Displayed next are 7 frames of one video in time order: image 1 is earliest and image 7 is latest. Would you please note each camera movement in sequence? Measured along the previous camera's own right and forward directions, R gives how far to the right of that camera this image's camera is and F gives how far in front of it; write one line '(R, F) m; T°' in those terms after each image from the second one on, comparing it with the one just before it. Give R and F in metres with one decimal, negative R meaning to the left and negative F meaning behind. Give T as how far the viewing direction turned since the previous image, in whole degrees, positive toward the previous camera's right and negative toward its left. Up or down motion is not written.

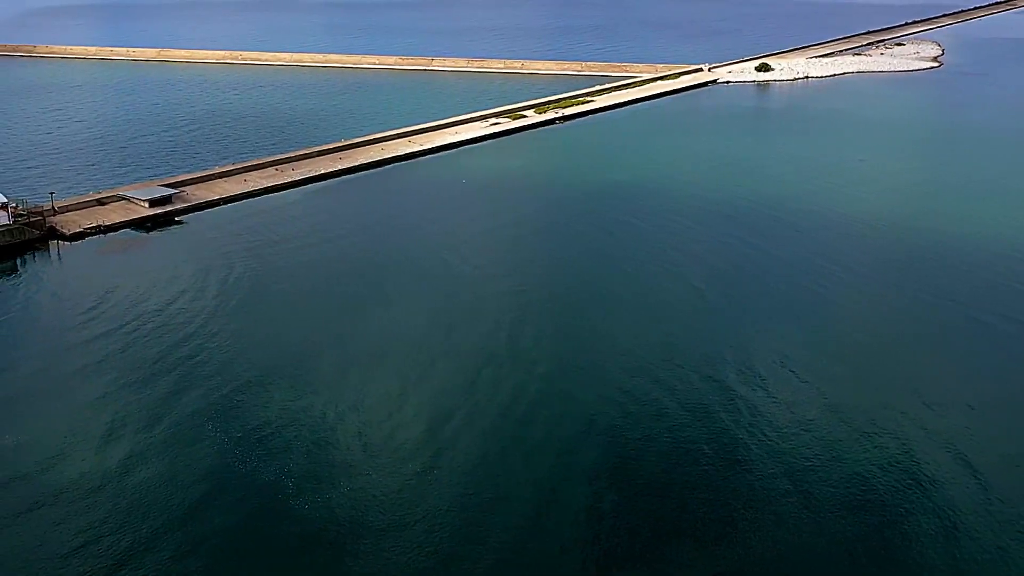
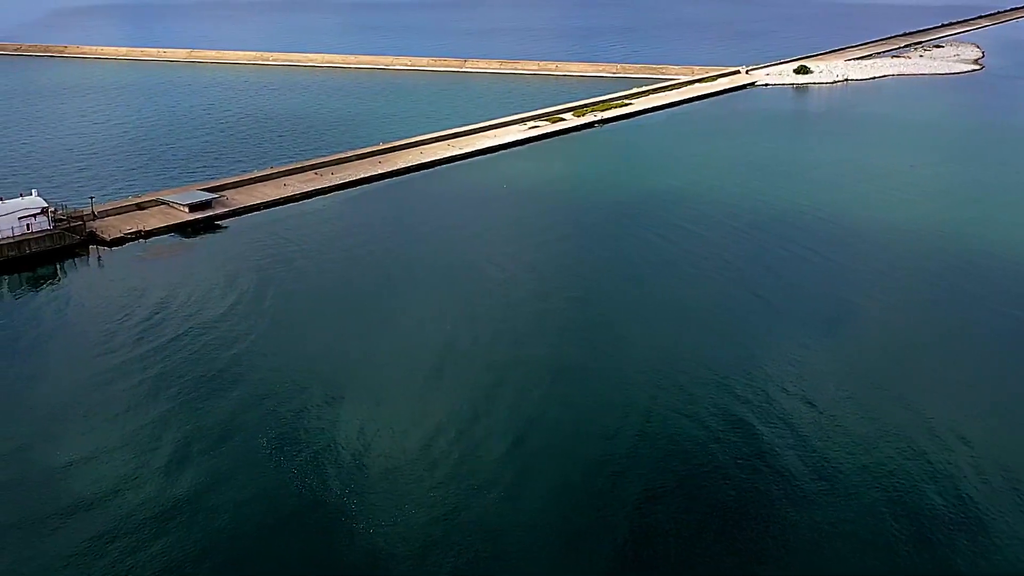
(-1.0, +0.9) m; -1°
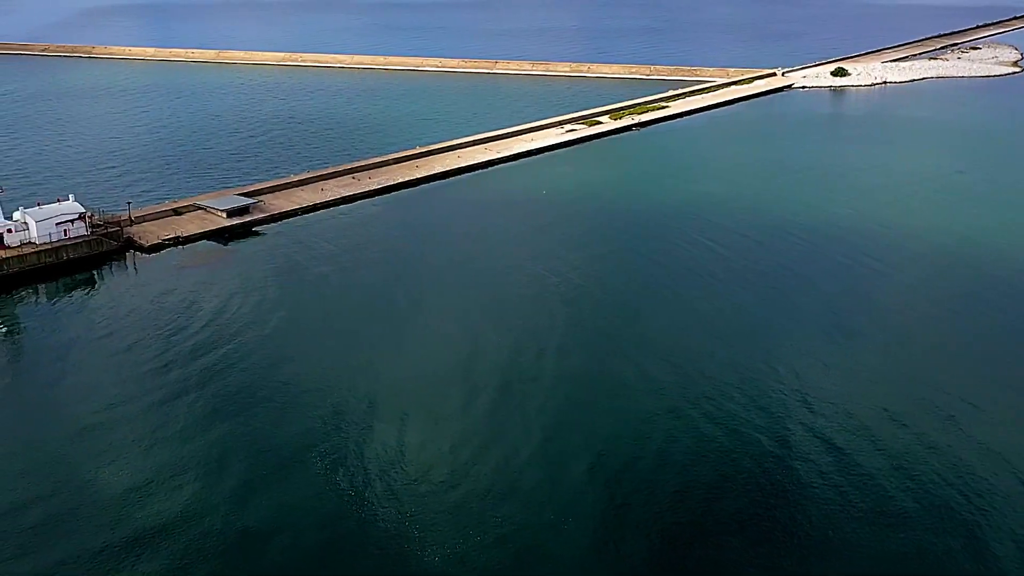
(-0.9, +0.8) m; -1°
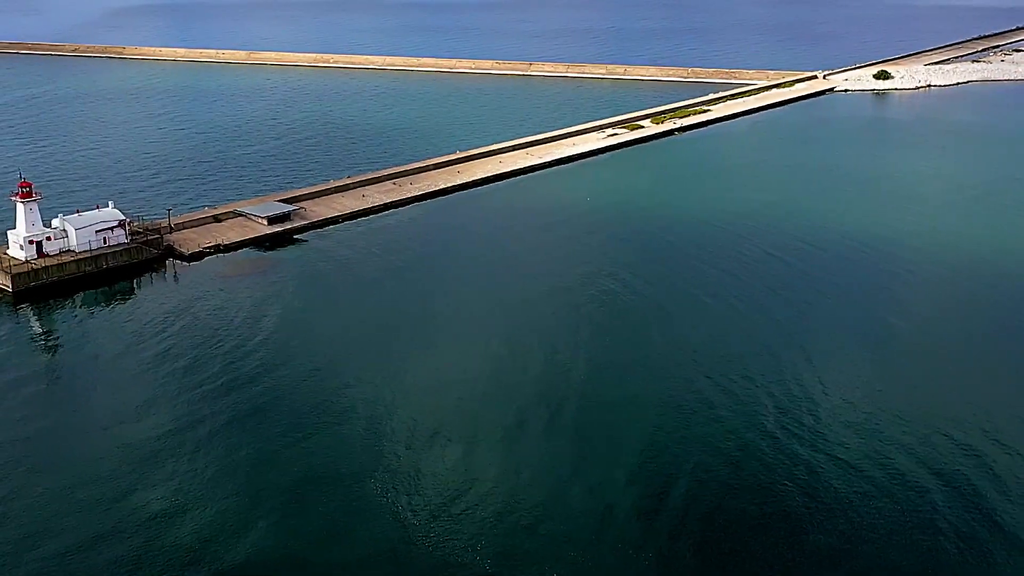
(-0.9, +1.0) m; -1°
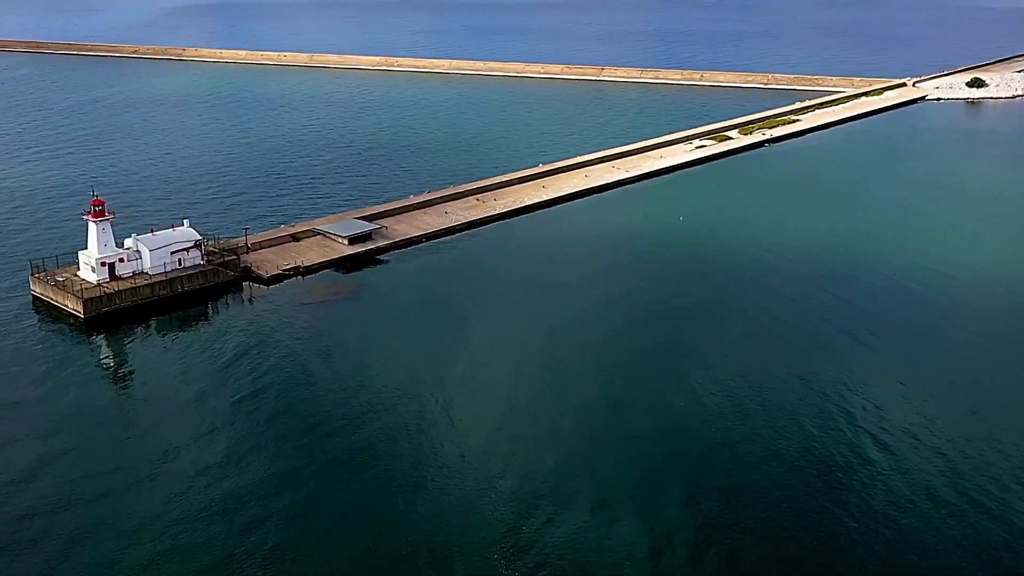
(-1.6, +2.3) m; -2°
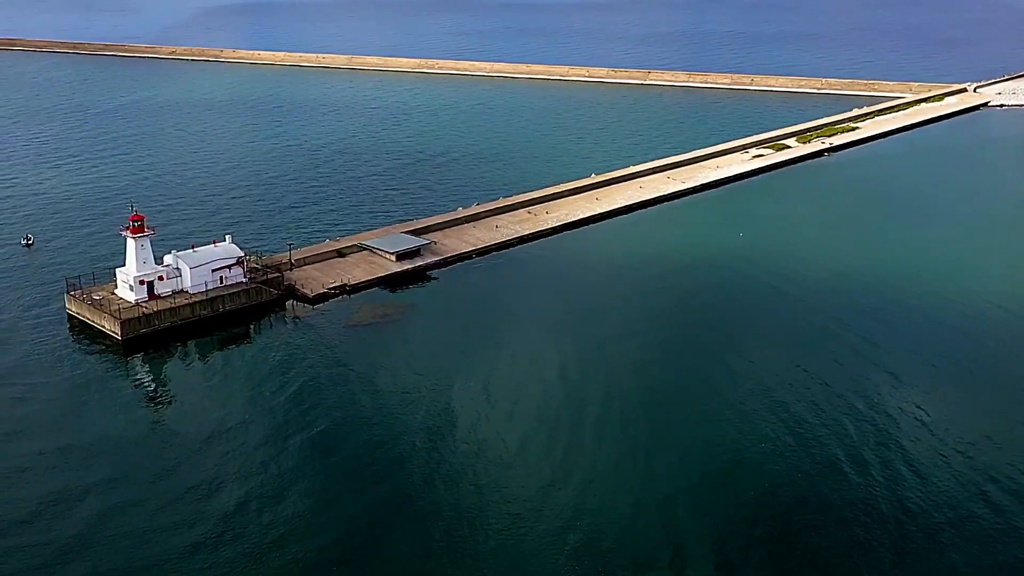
(-0.7, +1.7) m; -1°
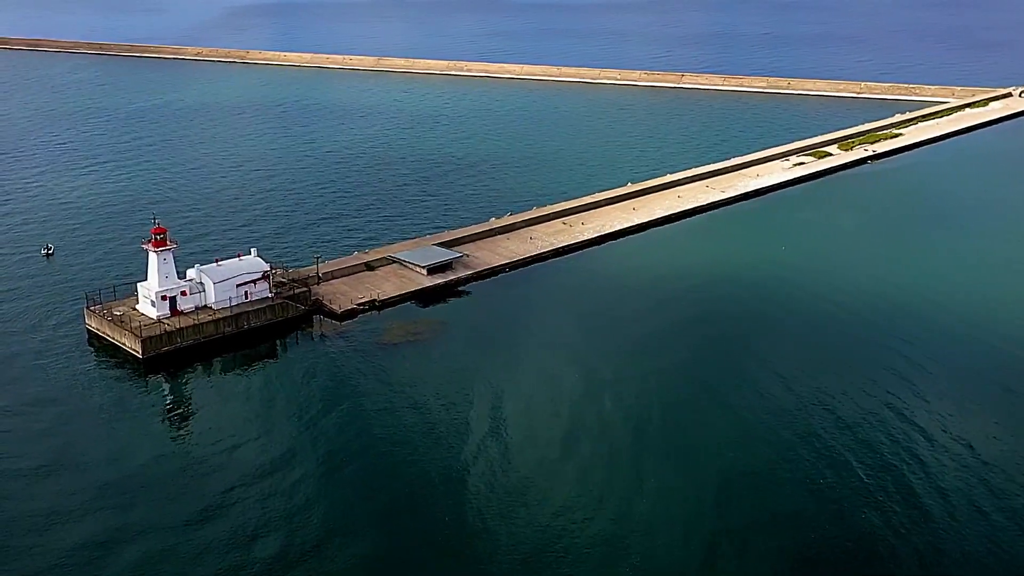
(-0.3, +1.3) m; -1°
